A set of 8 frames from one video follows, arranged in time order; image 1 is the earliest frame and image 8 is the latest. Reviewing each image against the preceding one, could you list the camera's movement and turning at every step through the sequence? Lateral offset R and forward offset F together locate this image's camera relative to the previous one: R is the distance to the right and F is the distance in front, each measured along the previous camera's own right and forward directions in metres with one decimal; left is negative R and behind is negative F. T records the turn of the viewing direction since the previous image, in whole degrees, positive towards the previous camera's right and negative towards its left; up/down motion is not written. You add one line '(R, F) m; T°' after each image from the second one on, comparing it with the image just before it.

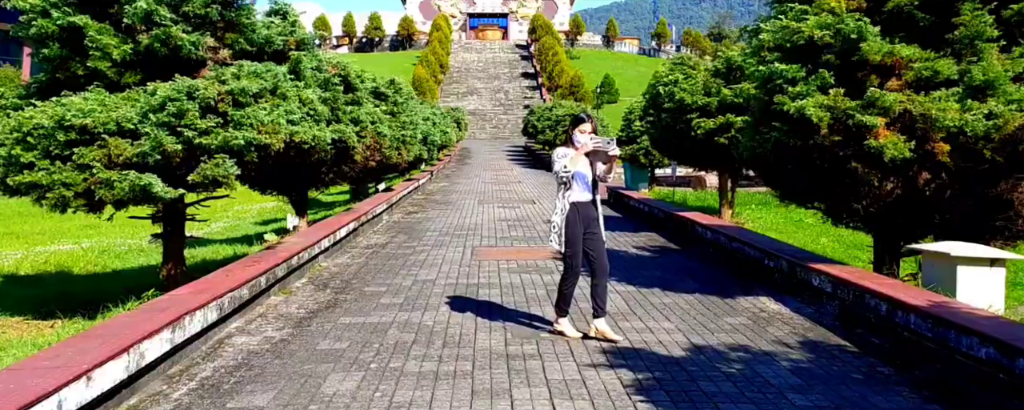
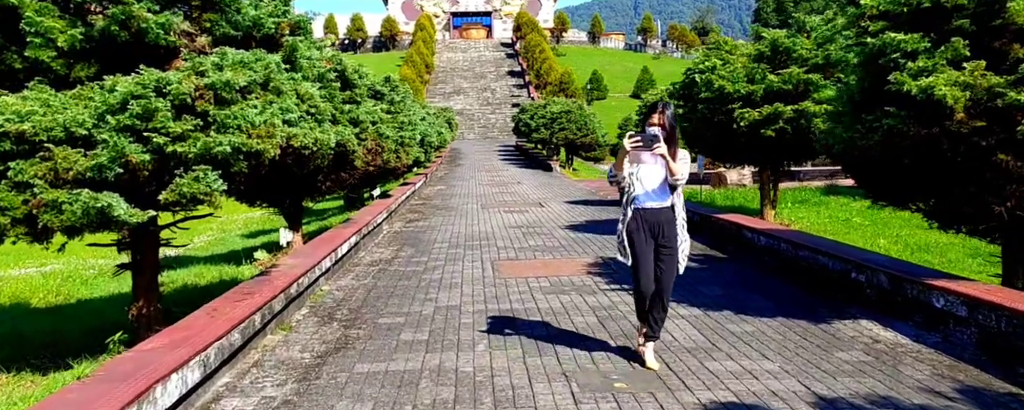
(-0.4, +1.1) m; +1°
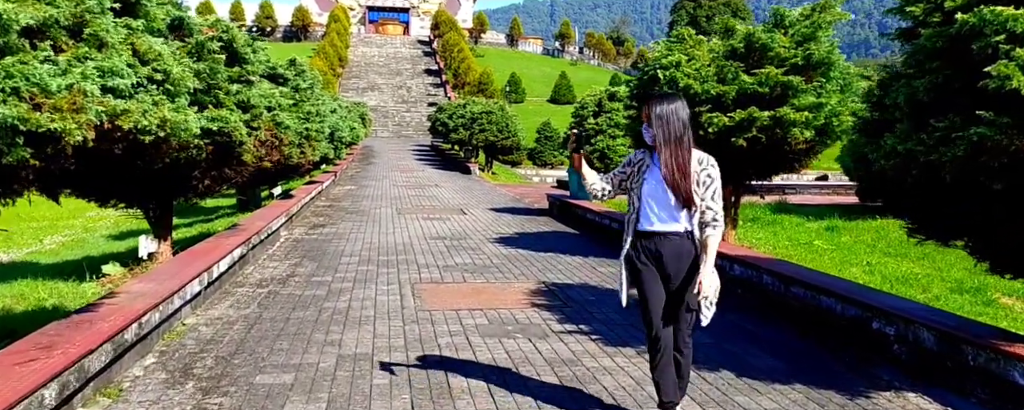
(-0.1, +1.5) m; +7°
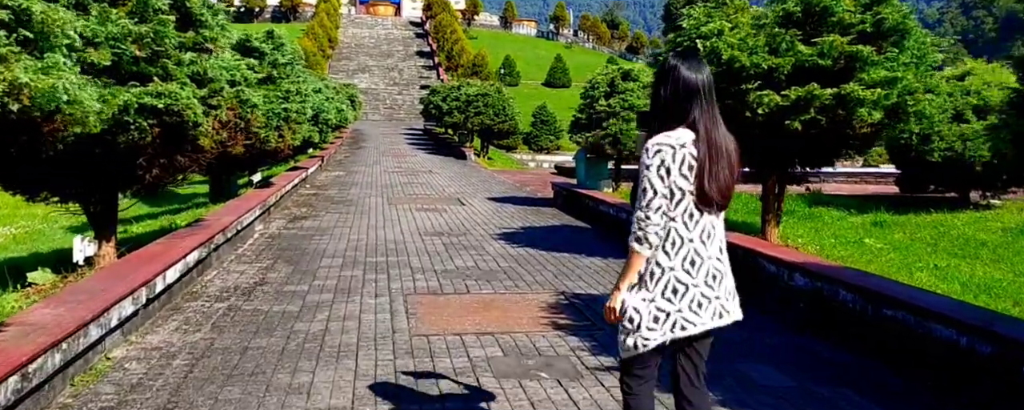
(-0.2, +1.2) m; +1°
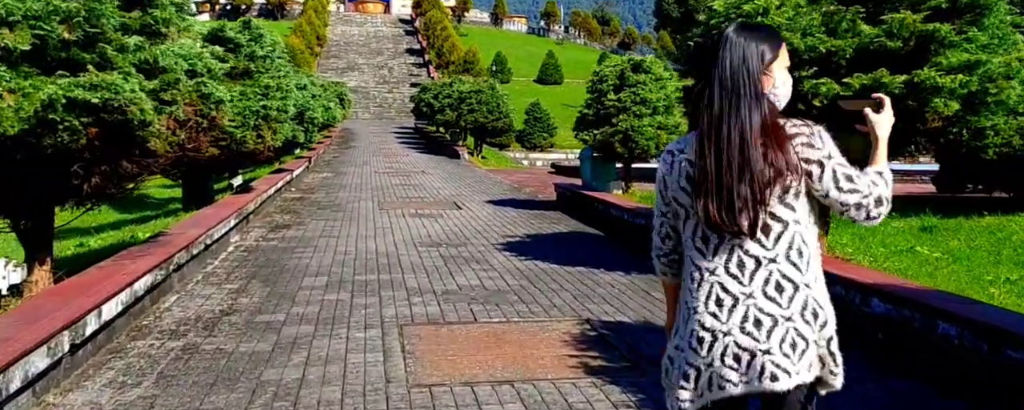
(-0.2, +1.0) m; +1°
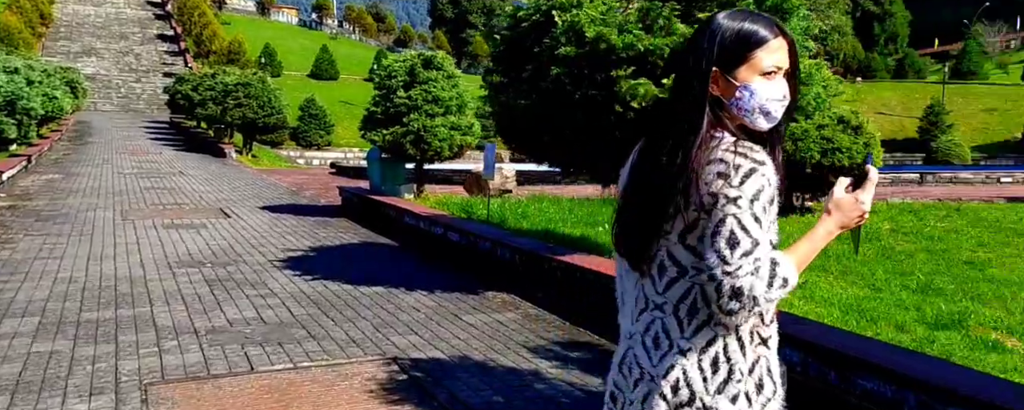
(-0.1, +0.8) m; +17°
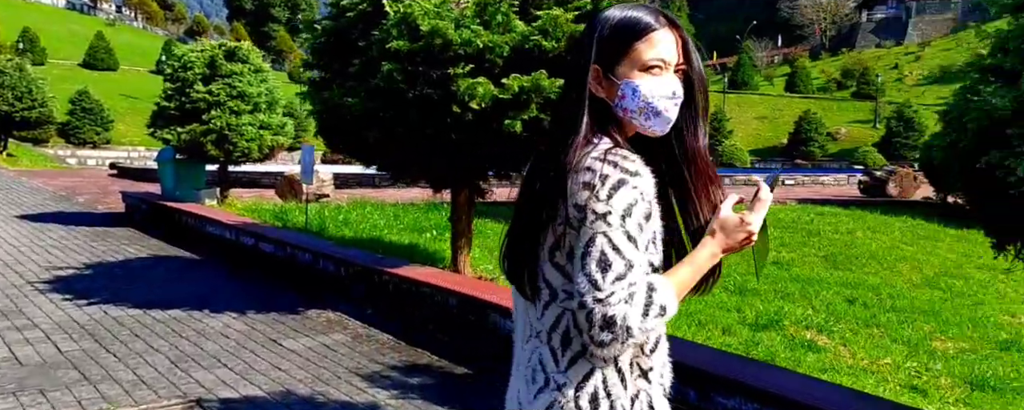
(-0.1, +0.4) m; +14°
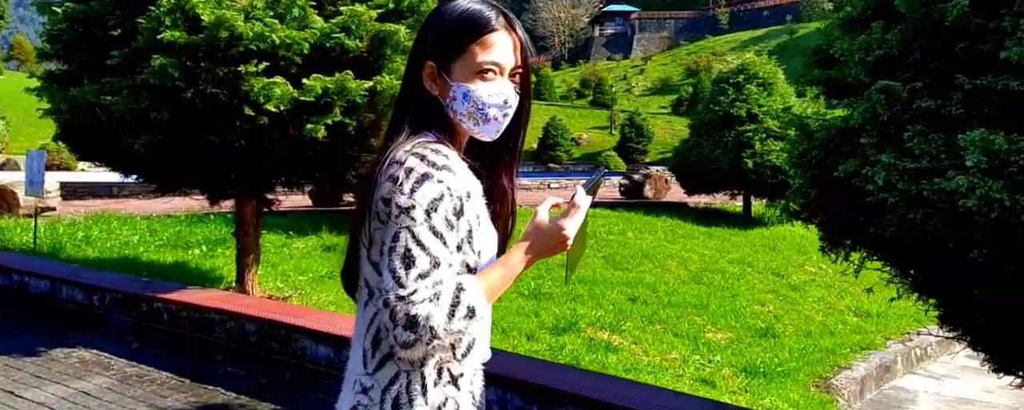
(-0.3, +0.3) m; +18°
